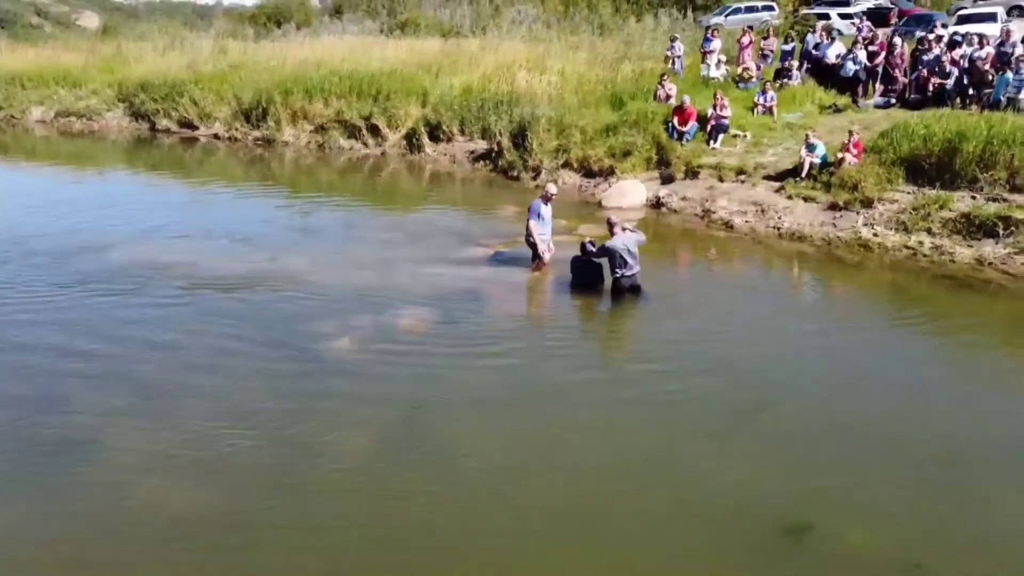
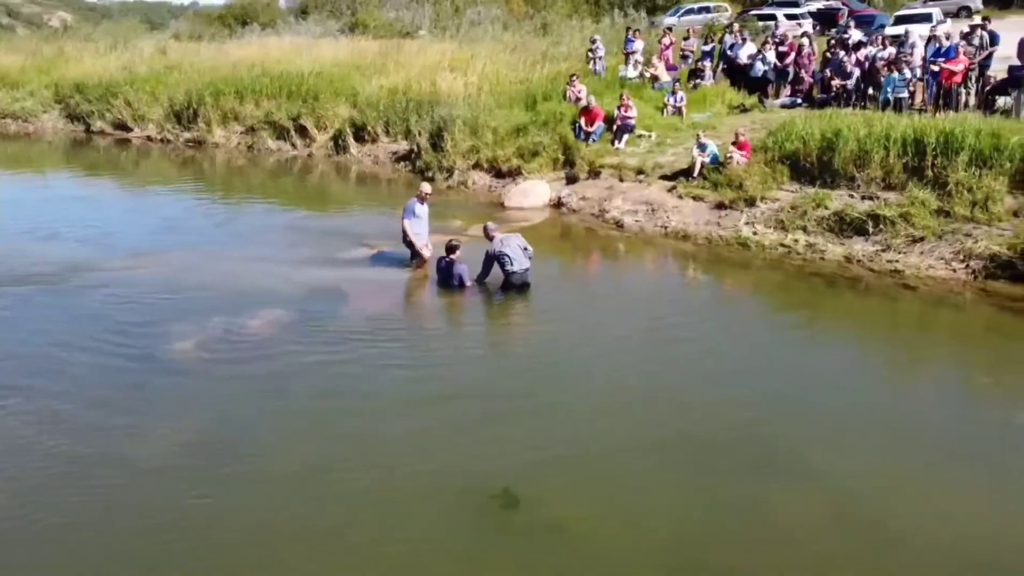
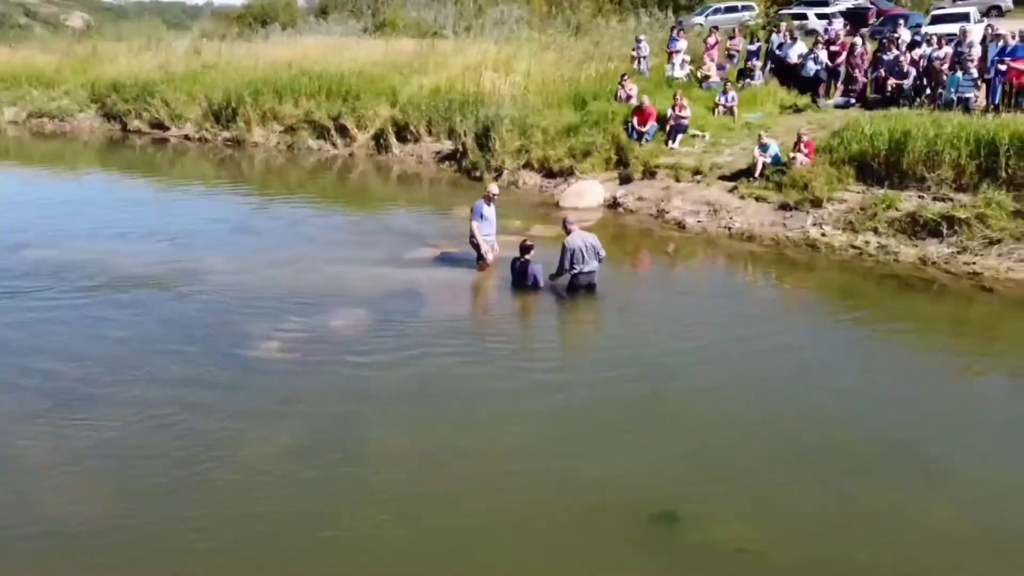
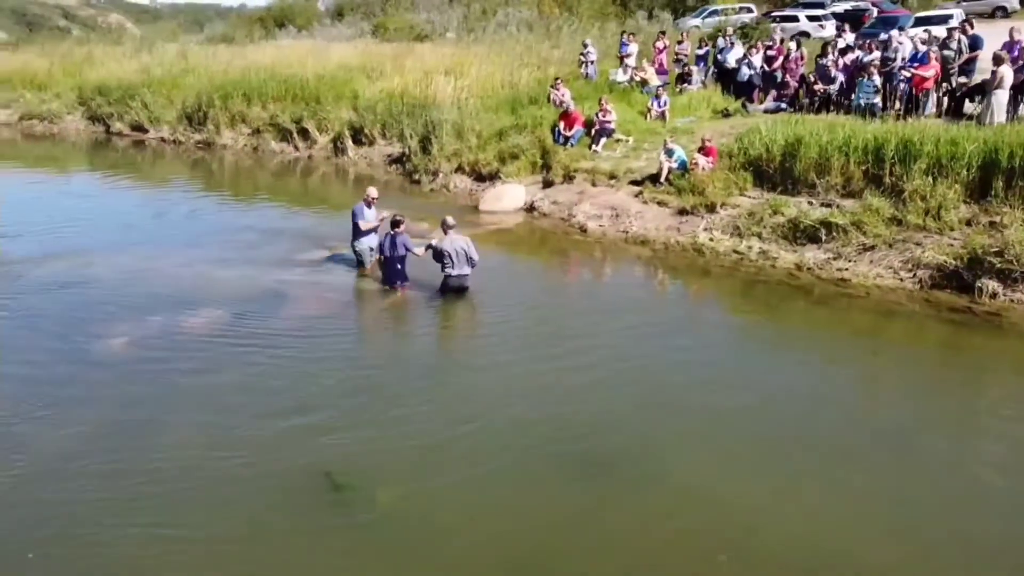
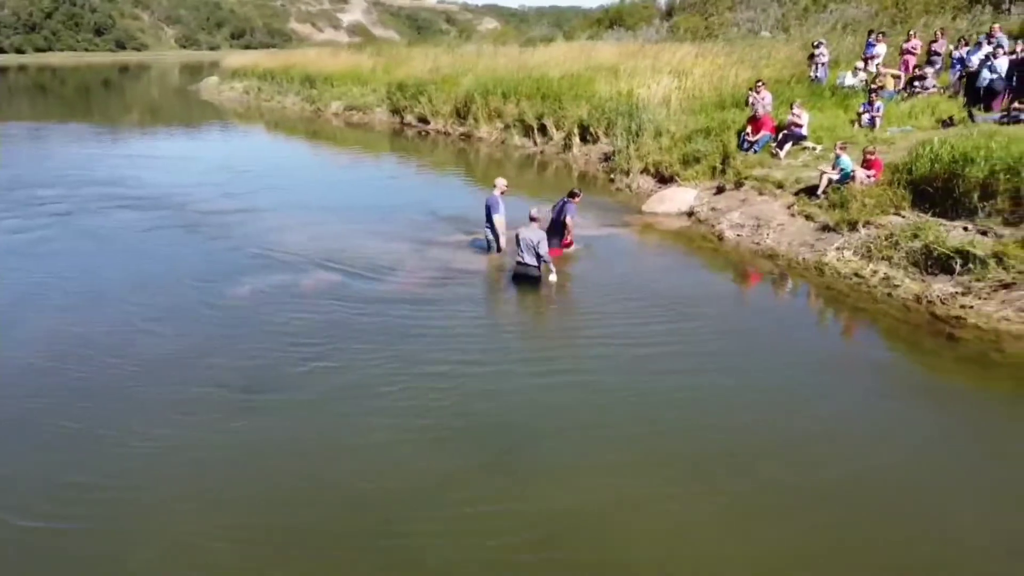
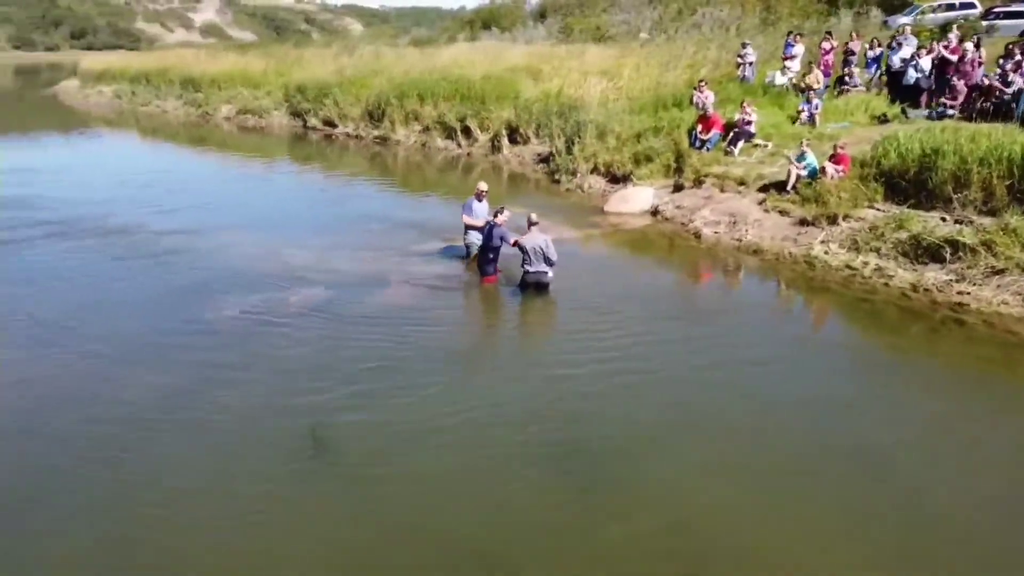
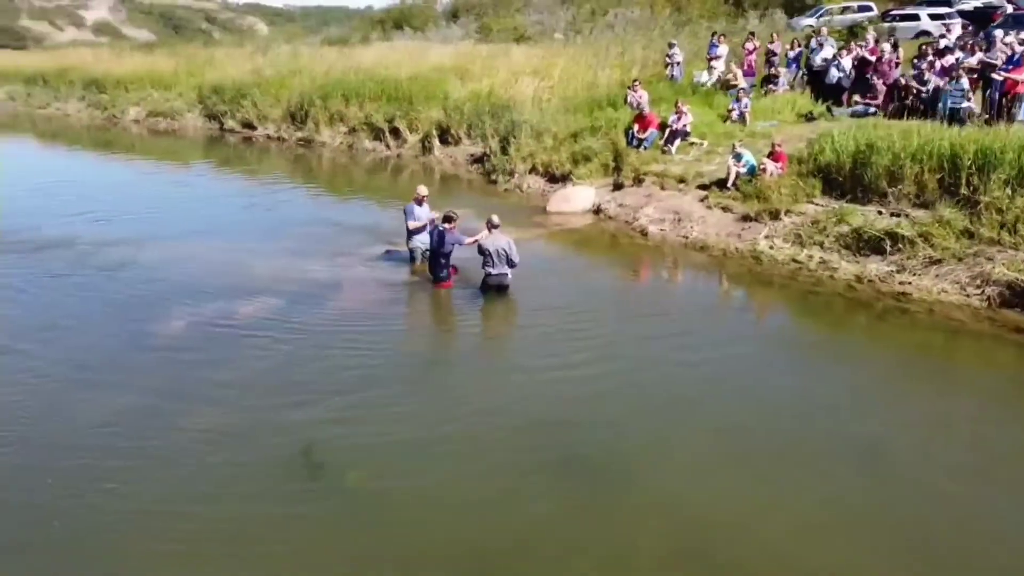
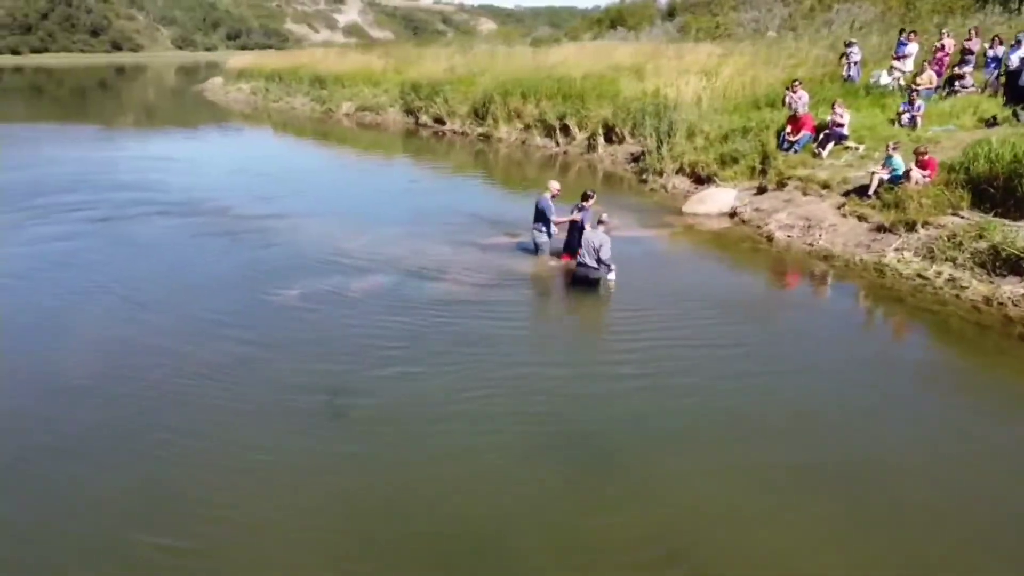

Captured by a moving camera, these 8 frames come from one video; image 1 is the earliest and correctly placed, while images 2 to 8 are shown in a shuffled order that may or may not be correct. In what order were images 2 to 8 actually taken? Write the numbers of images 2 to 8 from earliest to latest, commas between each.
3, 2, 4, 7, 6, 8, 5
